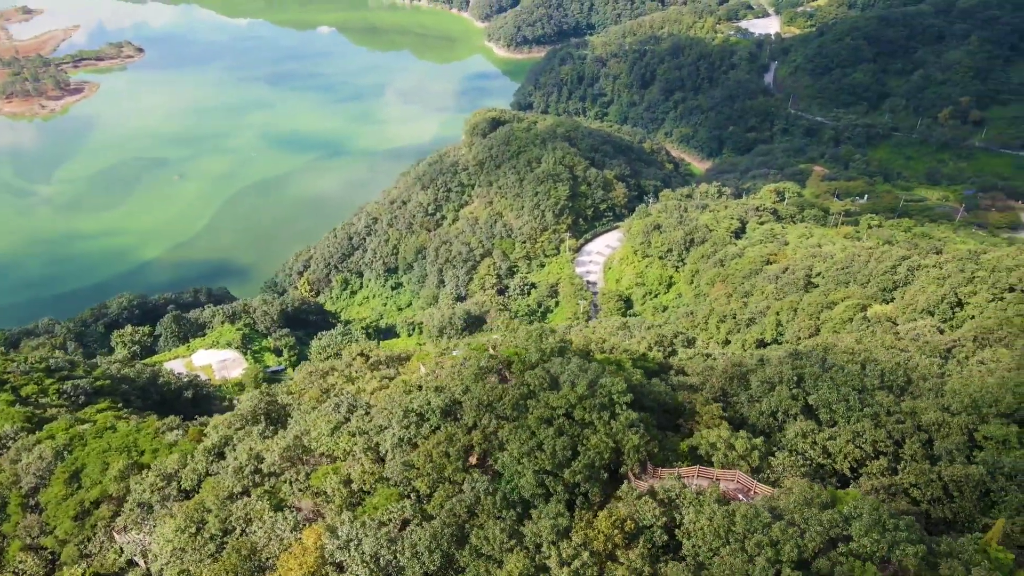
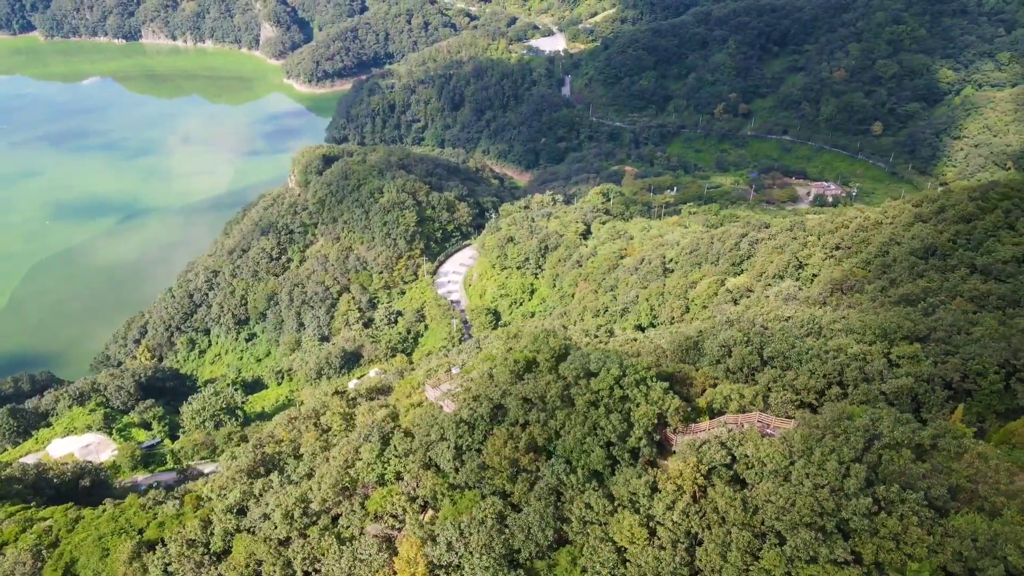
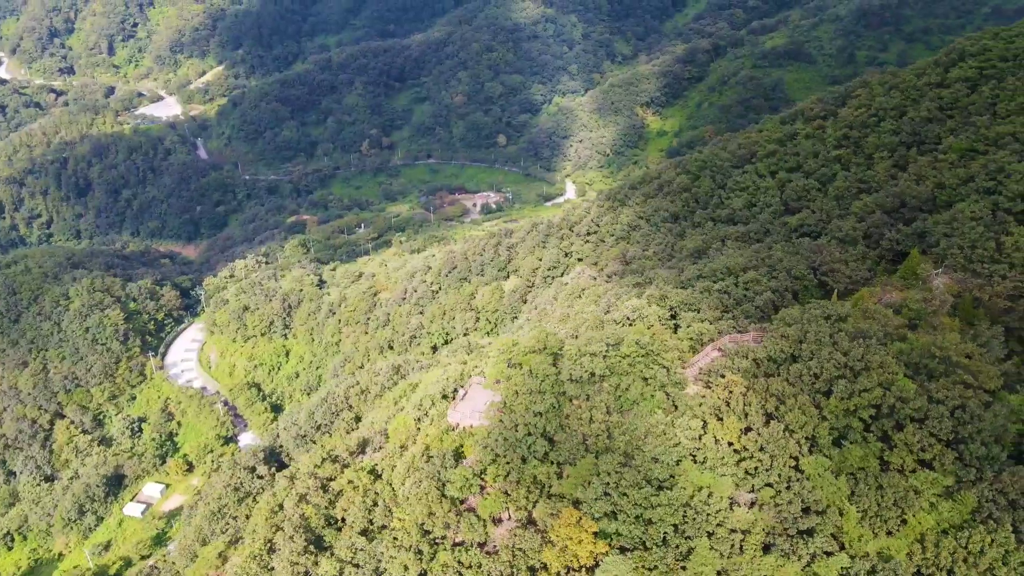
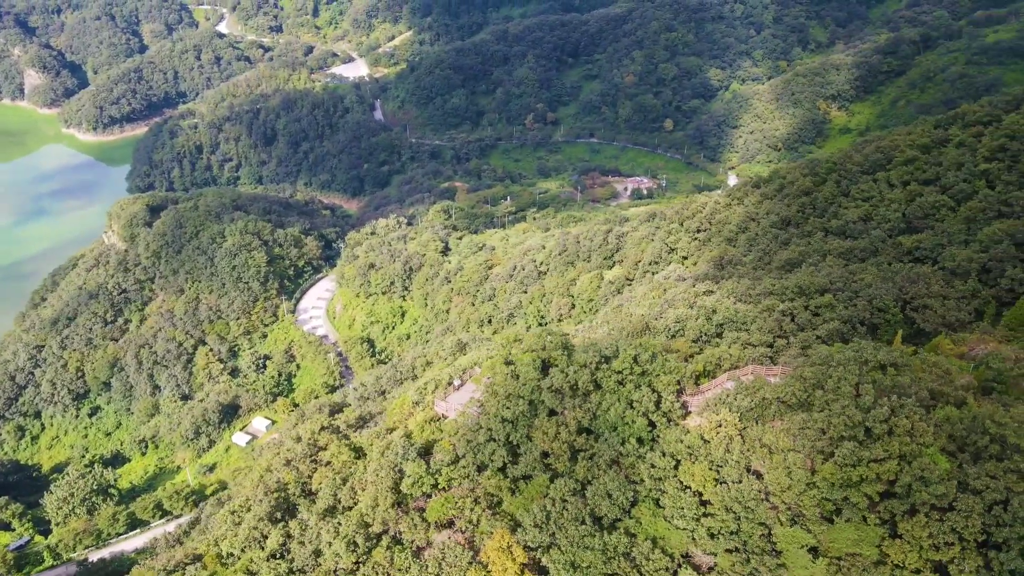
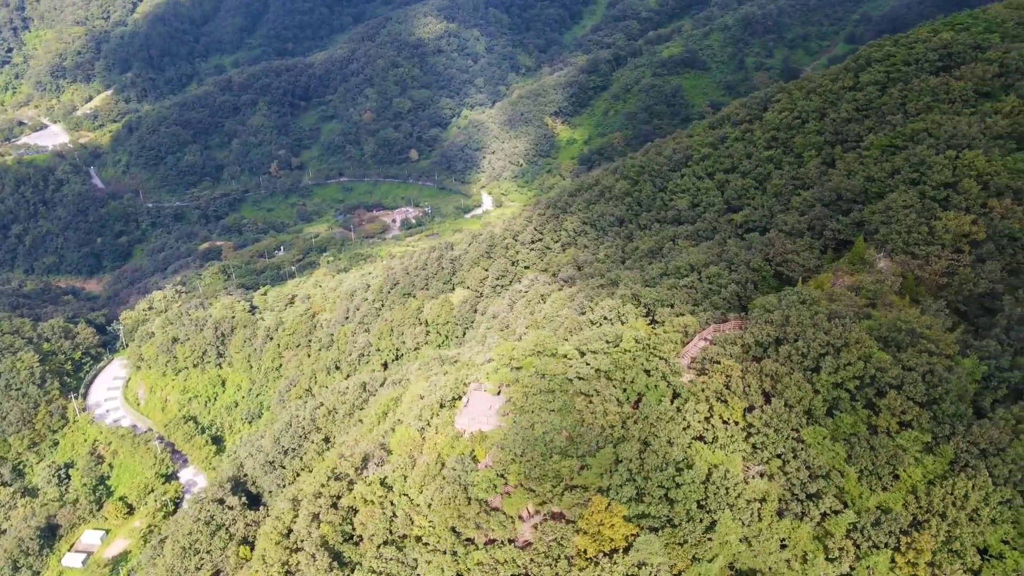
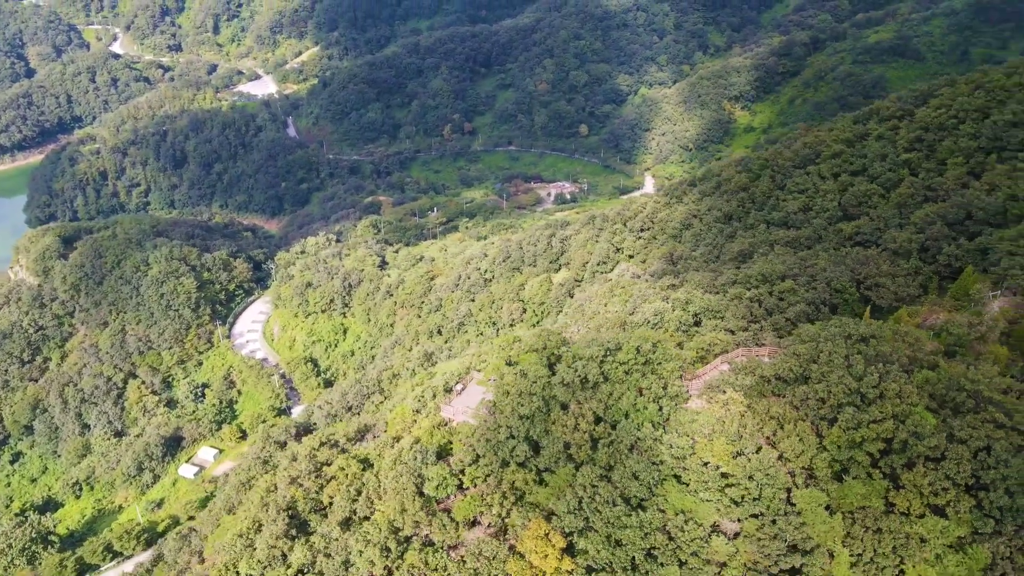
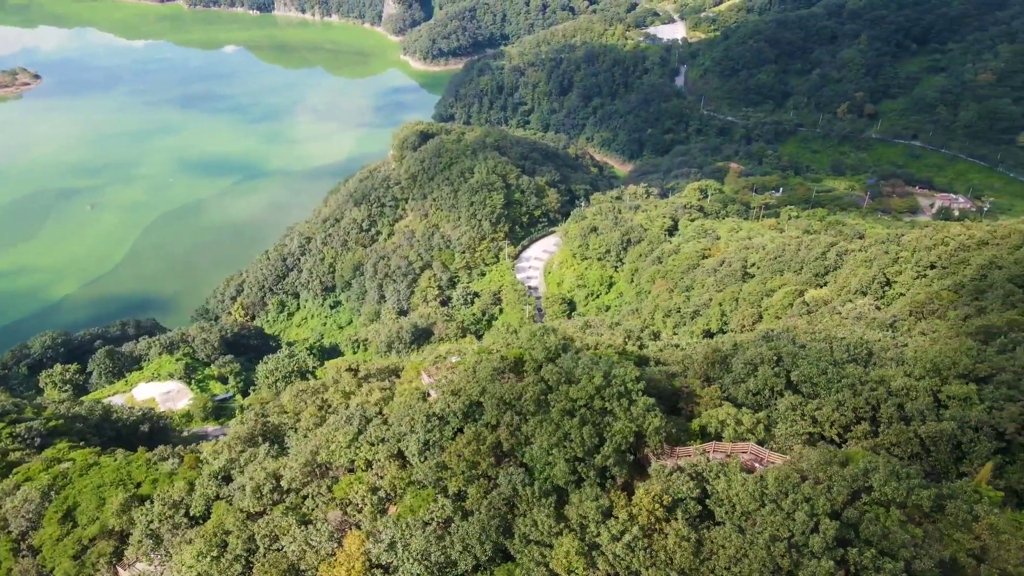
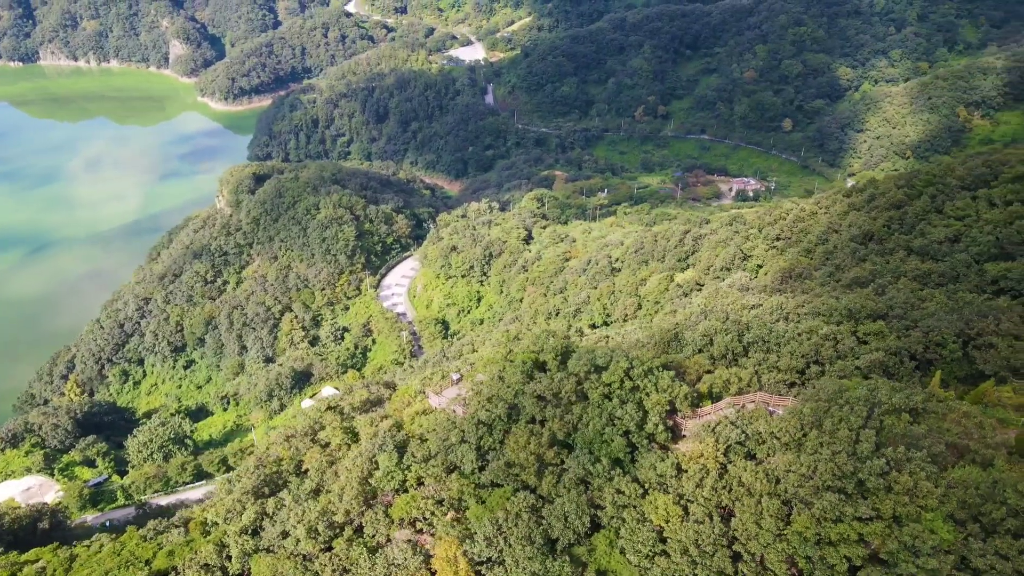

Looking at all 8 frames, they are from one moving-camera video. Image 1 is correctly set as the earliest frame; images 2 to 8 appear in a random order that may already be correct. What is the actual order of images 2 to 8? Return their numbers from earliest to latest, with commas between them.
7, 2, 8, 4, 6, 3, 5
